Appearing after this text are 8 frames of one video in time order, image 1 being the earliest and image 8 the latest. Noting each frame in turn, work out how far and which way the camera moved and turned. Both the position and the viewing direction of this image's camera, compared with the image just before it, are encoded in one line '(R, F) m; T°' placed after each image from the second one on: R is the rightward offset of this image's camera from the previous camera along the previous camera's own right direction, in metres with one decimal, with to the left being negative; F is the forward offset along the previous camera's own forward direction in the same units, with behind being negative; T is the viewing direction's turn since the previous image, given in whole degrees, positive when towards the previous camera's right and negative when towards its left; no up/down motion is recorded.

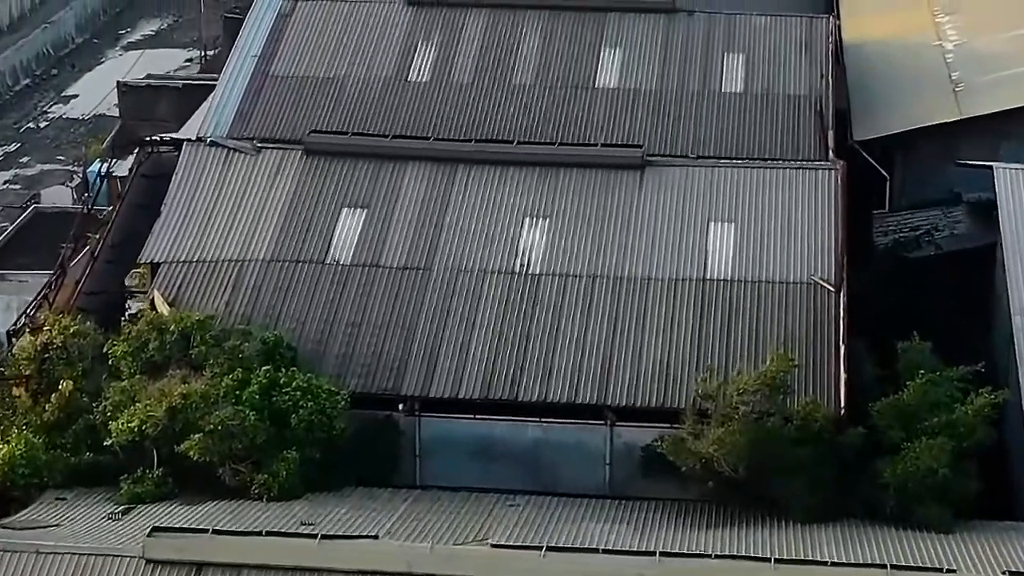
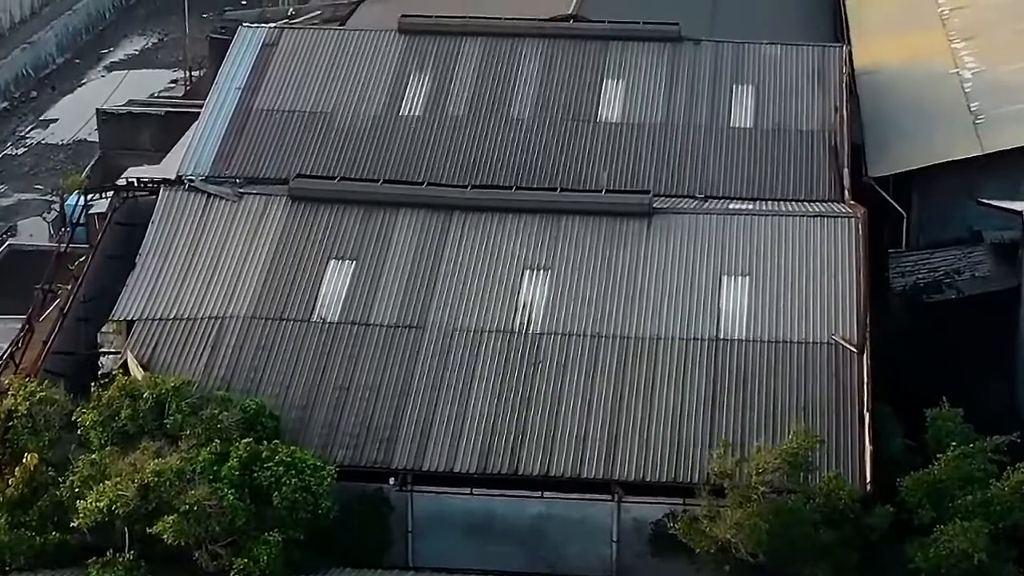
(-0.1, +1.3) m; 0°
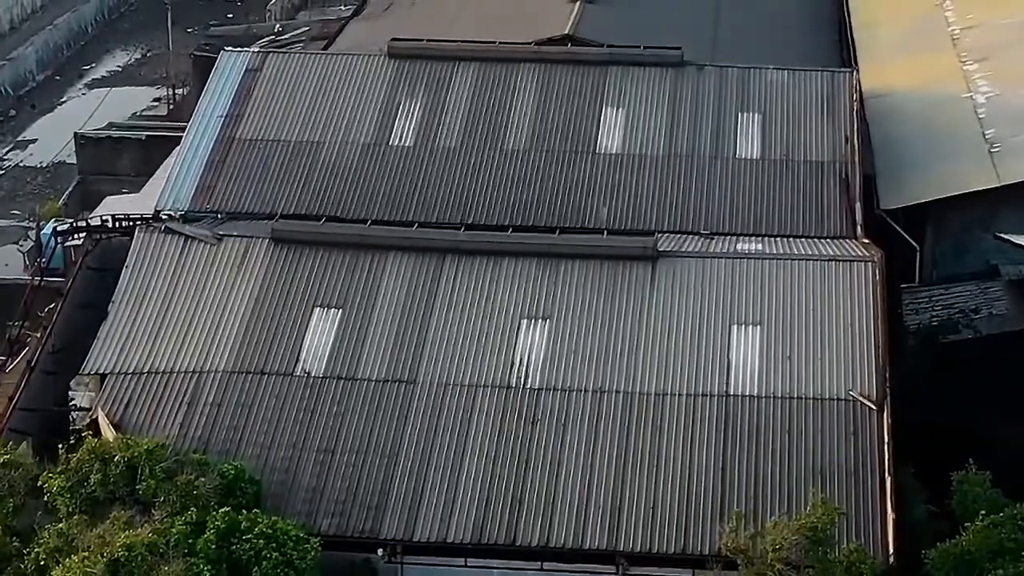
(0.0, +1.1) m; 0°
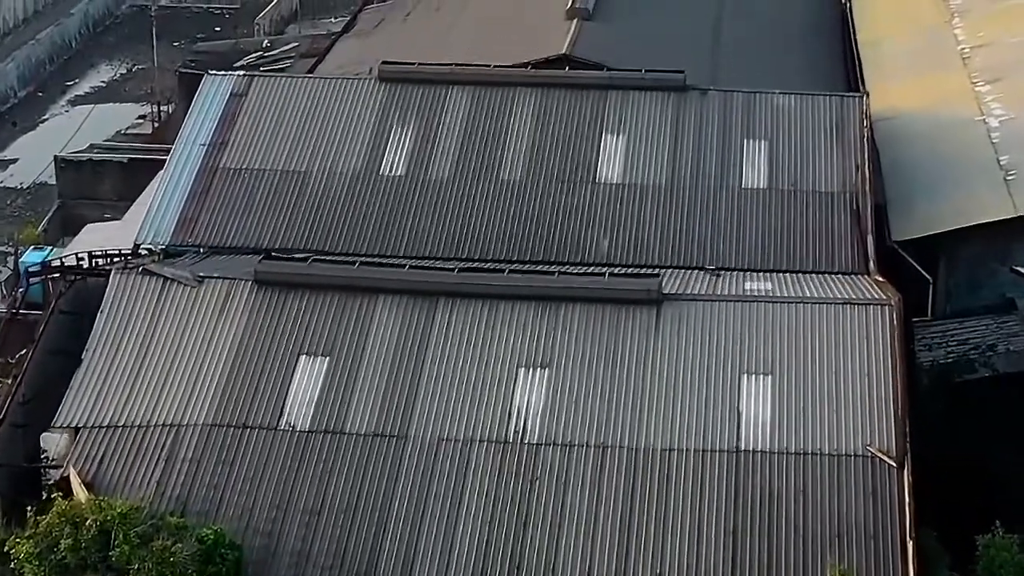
(0.0, +1.0) m; 0°
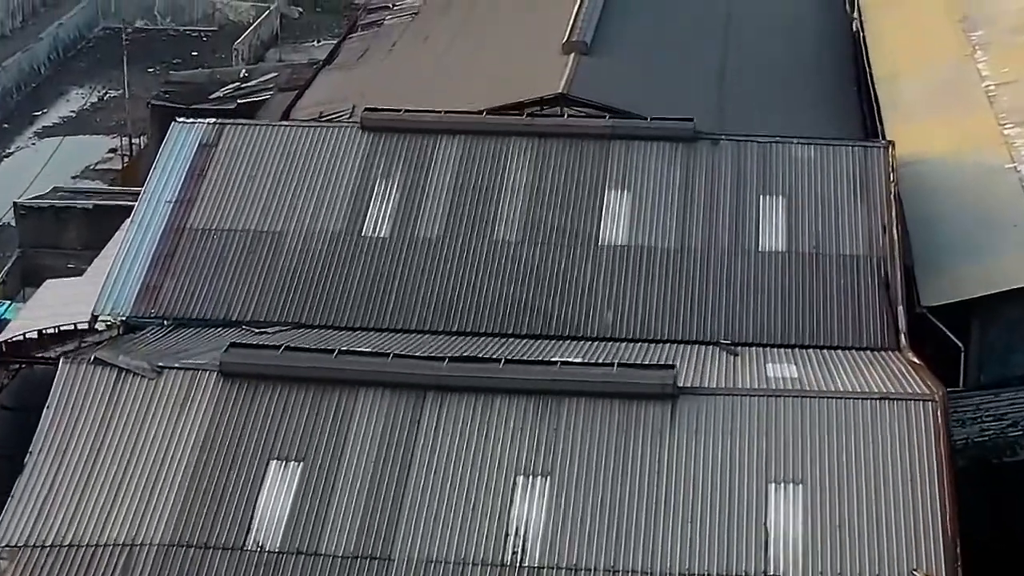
(-0.1, +2.0) m; 0°
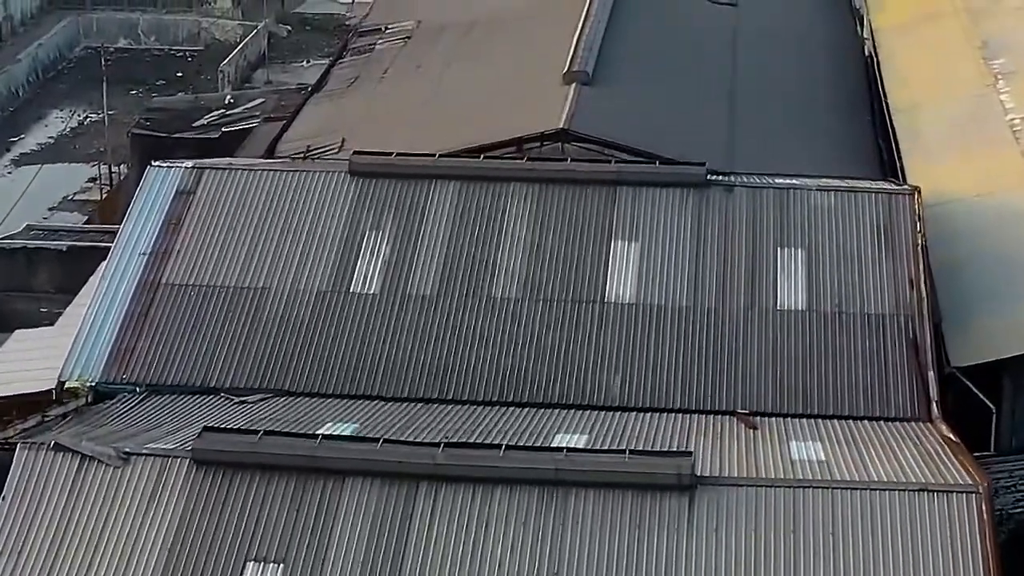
(-0.1, +1.5) m; 0°
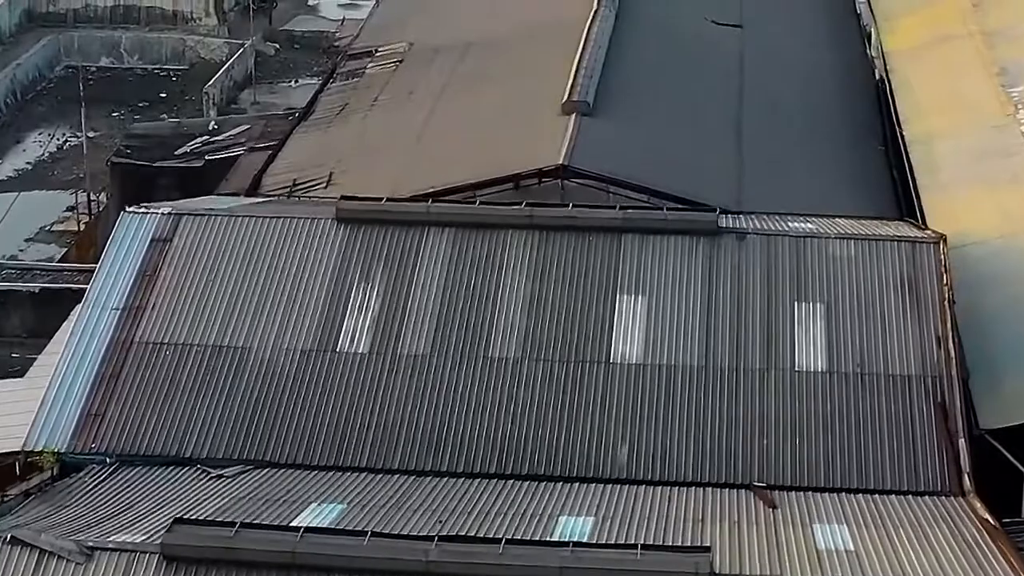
(0.0, +1.3) m; 0°
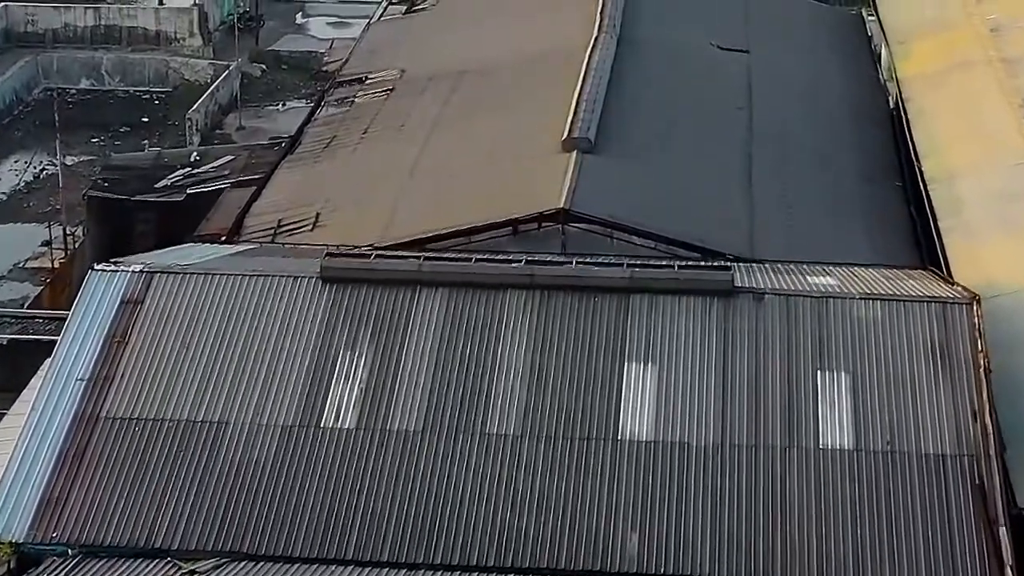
(0.0, +1.4) m; 0°
